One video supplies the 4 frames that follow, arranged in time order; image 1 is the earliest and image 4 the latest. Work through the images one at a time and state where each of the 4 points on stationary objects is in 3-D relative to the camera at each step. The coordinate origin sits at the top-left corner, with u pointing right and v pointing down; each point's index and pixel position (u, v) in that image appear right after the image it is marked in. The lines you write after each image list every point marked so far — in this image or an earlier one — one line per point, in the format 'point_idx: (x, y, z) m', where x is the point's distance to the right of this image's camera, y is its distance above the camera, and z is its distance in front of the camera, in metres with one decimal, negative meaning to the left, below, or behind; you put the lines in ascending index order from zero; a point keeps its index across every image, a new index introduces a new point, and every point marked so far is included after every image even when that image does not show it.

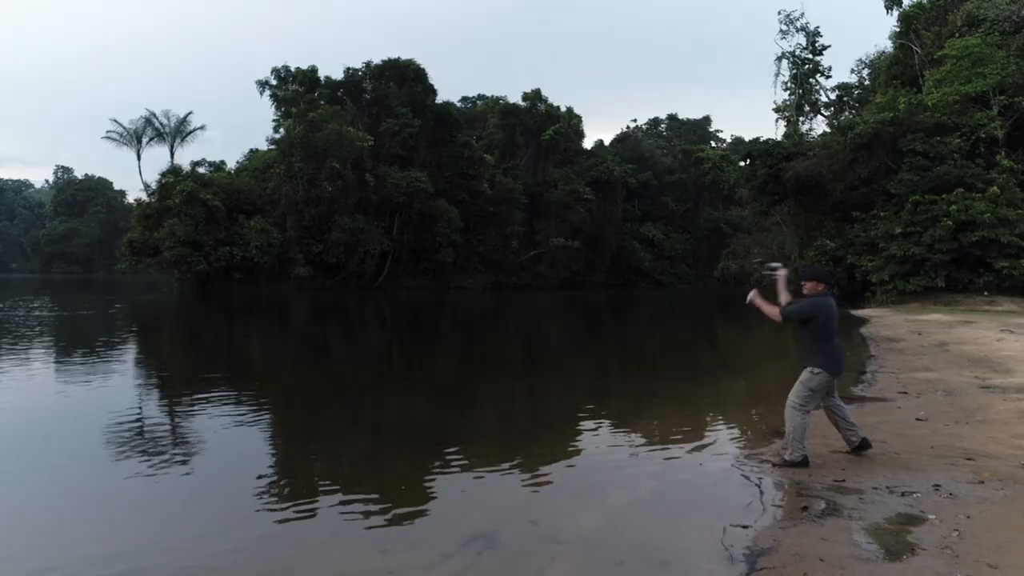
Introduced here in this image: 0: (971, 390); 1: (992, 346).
0: (+4.6, -1.0, +6.5) m
1: (+7.3, -0.9, +9.9) m
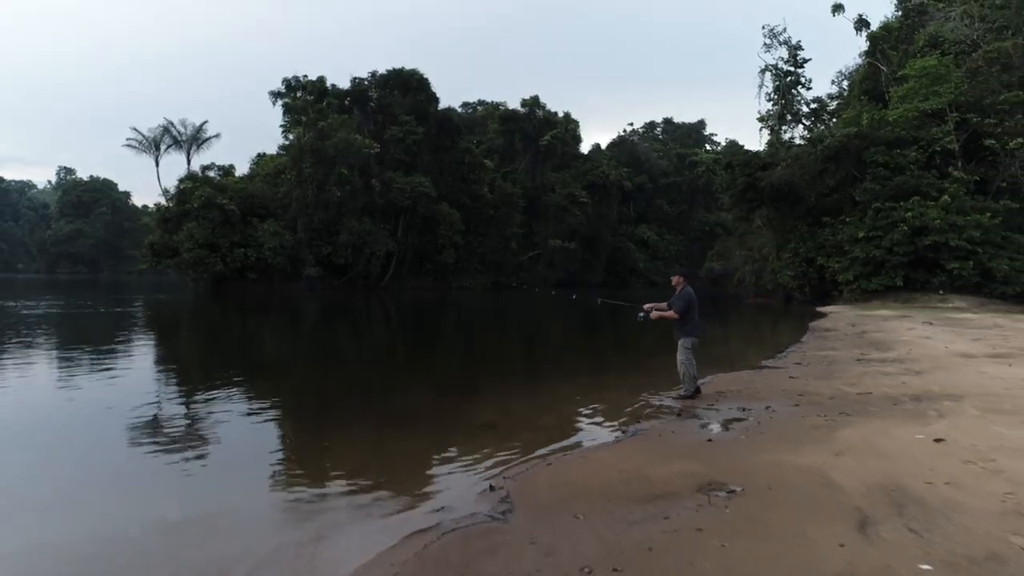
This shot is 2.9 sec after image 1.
0: (+4.5, -1.0, +8.7) m
1: (+7.3, -0.8, +12.1) m
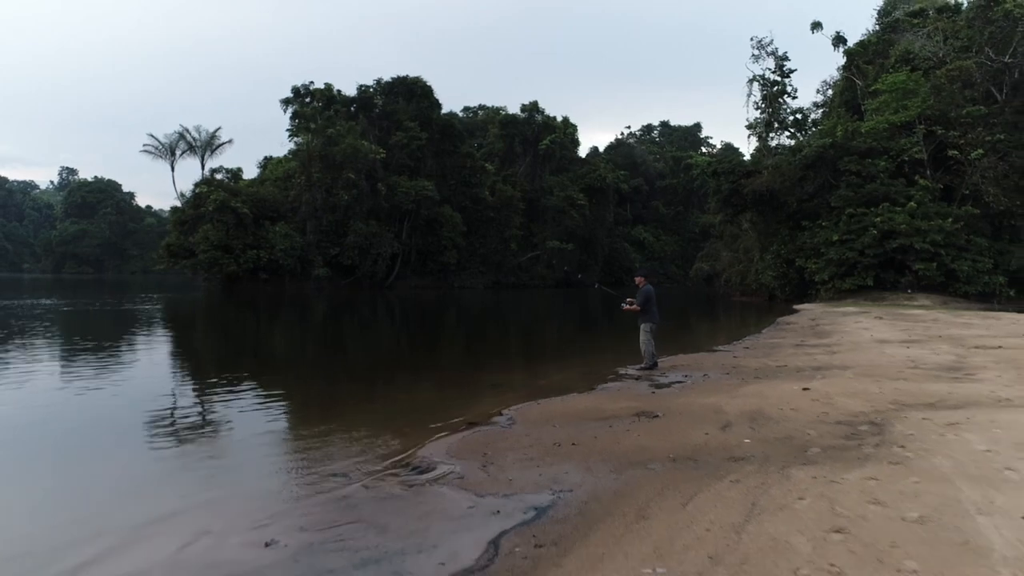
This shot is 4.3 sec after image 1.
0: (+4.6, -0.9, +10.6) m
1: (+7.3, -0.8, +14.1) m
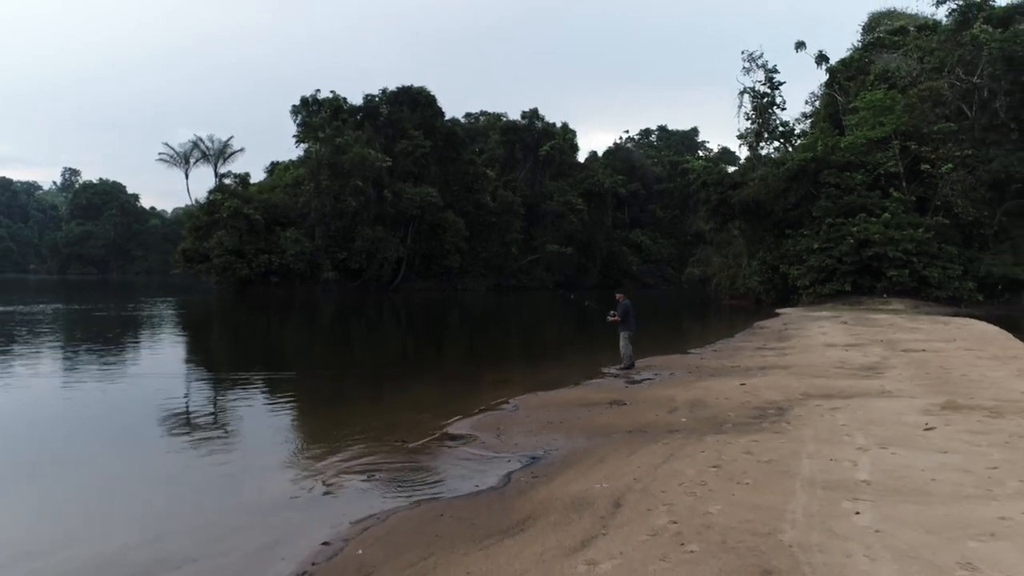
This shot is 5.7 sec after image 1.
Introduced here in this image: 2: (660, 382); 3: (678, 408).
0: (+4.6, -1.2, +12.5) m
1: (+7.3, -1.0, +15.9) m
2: (+2.0, -1.3, +8.6) m
3: (+1.7, -1.3, +6.8) m
